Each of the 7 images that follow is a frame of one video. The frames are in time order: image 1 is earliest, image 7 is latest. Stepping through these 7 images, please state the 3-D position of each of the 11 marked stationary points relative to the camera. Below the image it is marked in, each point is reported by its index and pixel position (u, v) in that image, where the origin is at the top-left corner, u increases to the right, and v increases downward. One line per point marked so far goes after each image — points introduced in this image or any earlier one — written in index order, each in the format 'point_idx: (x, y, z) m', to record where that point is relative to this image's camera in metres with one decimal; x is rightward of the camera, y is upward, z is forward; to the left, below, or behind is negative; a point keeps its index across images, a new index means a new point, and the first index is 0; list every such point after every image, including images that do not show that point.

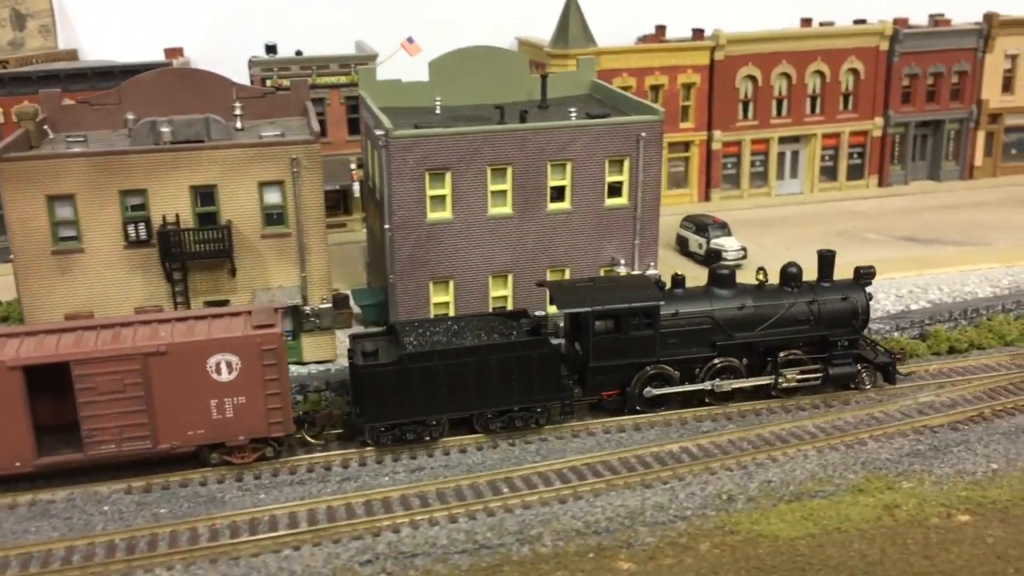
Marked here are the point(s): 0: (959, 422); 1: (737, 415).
0: (+7.6, -2.3, +16.6) m
1: (+4.0, -2.2, +17.2) m
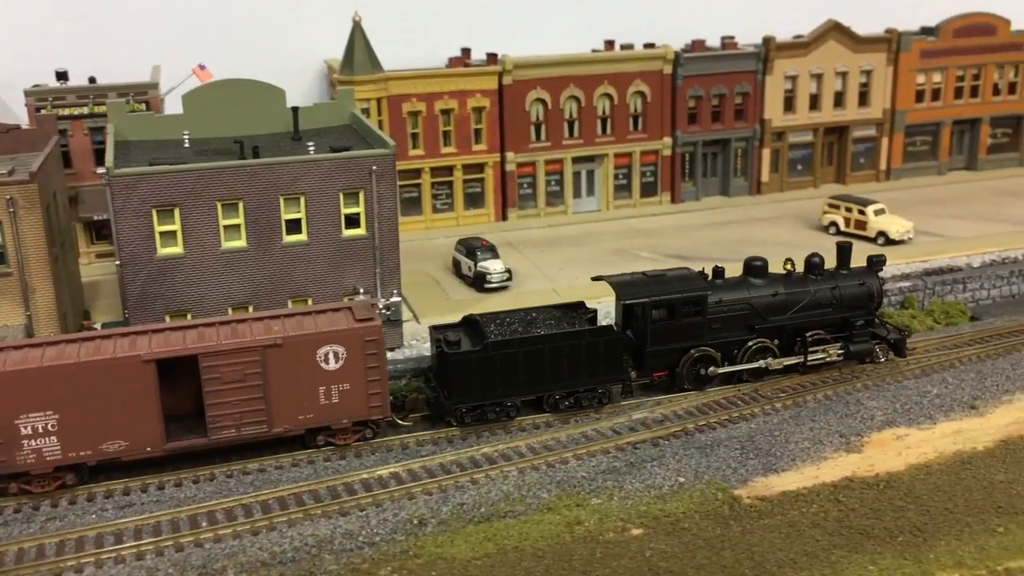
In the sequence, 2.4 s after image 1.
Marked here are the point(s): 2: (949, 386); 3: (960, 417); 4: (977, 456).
0: (+2.7, -2.7, +17.6) m
1: (-1.0, -2.7, +17.9) m
2: (+8.7, -2.0, +19.5) m
3: (+8.5, -2.4, +18.6) m
4: (+8.1, -2.9, +17.0) m
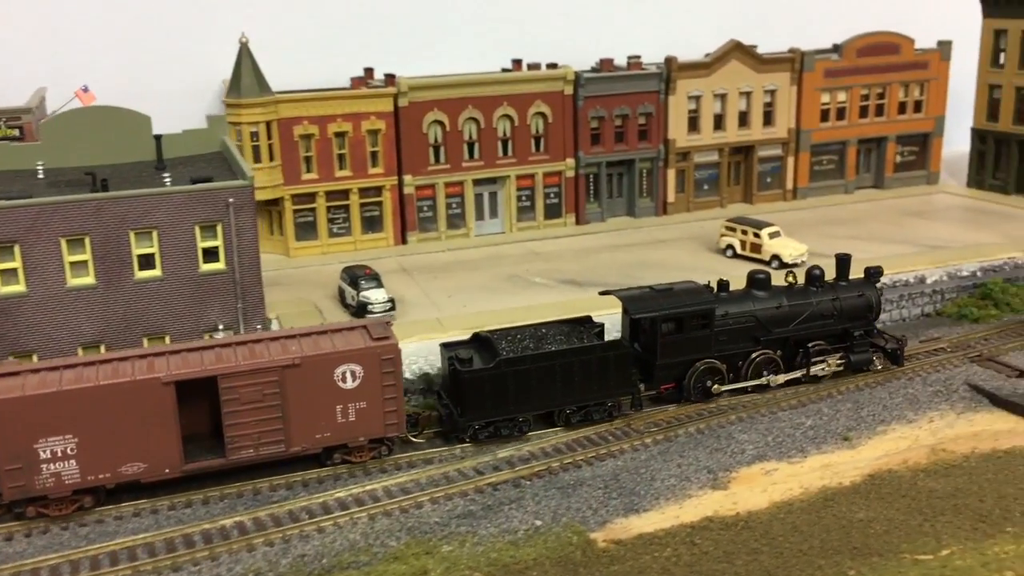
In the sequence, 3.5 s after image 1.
0: (+0.2, -3.3, +17.1) m
1: (-3.5, -3.4, +17.3) m
2: (+6.1, -2.5, +19.2) m
3: (+6.0, -3.0, +18.3) m
4: (+5.6, -3.5, +16.7) m
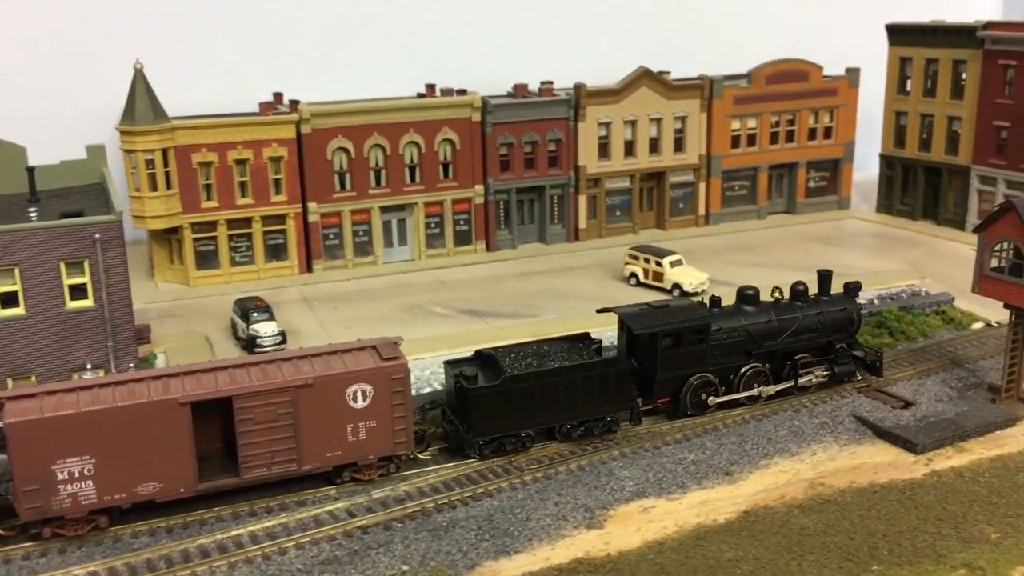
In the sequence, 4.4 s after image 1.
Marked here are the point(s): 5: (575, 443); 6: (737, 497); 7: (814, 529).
0: (-2.0, -4.0, +16.7) m
1: (-5.7, -4.1, +16.7) m
2: (+3.8, -3.2, +19.1) m
3: (+3.7, -3.7, +18.2) m
4: (+3.4, -4.1, +16.6) m
5: (+1.2, -3.1, +19.4) m
6: (+4.1, -3.8, +17.8) m
7: (+5.1, -4.0, +16.4) m
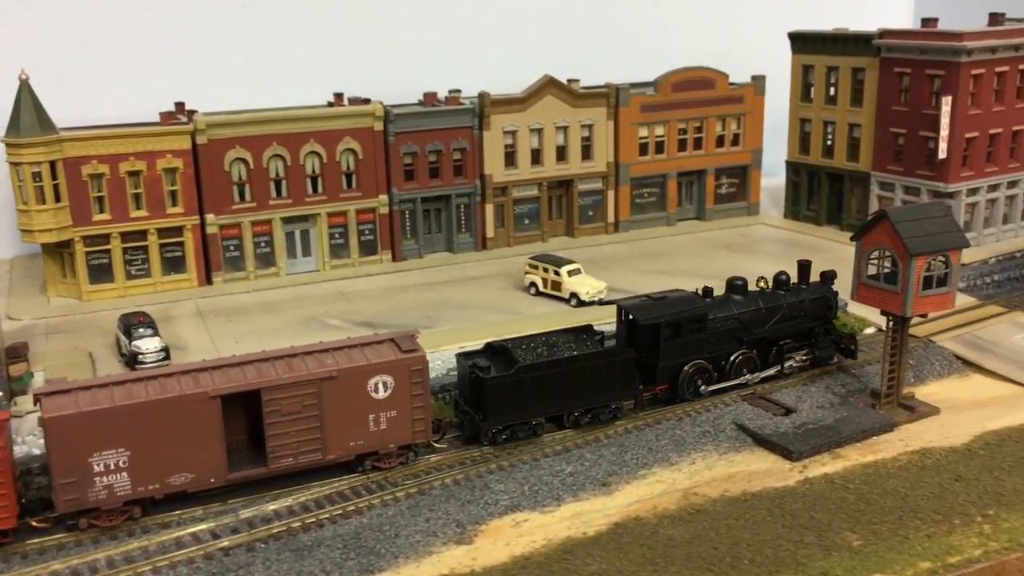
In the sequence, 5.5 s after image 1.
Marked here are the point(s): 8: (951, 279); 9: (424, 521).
0: (-4.3, -4.2, +16.5) m
1: (-7.9, -4.4, +16.3) m
2: (+1.5, -3.4, +19.1) m
3: (+1.4, -3.9, +18.1) m
4: (+1.2, -4.3, +16.5) m
5: (-1.1, -3.3, +19.2) m
6: (+1.8, -4.0, +17.7) m
7: (+2.8, -4.2, +16.4) m
8: (+8.9, +0.2, +19.8) m
9: (-1.6, -4.1, +17.1) m
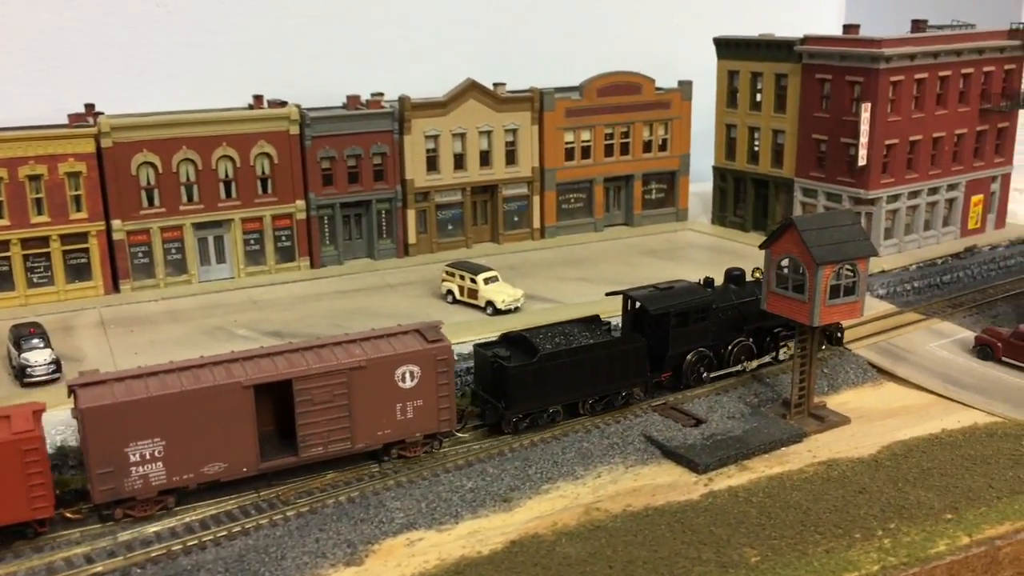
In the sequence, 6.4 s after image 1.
0: (-6.0, -4.4, +15.7) m
1: (-9.7, -4.6, +15.4) m
2: (-0.4, -3.6, +18.6) m
3: (-0.4, -4.1, +17.6) m
4: (-0.6, -4.5, +16.0) m
5: (-3.1, -3.5, +18.6) m
6: (0.0, -4.2, +17.2) m
7: (+1.0, -4.4, +16.0) m
8: (+7.0, 0.0, +19.7) m
9: (-3.4, -4.3, +16.5) m
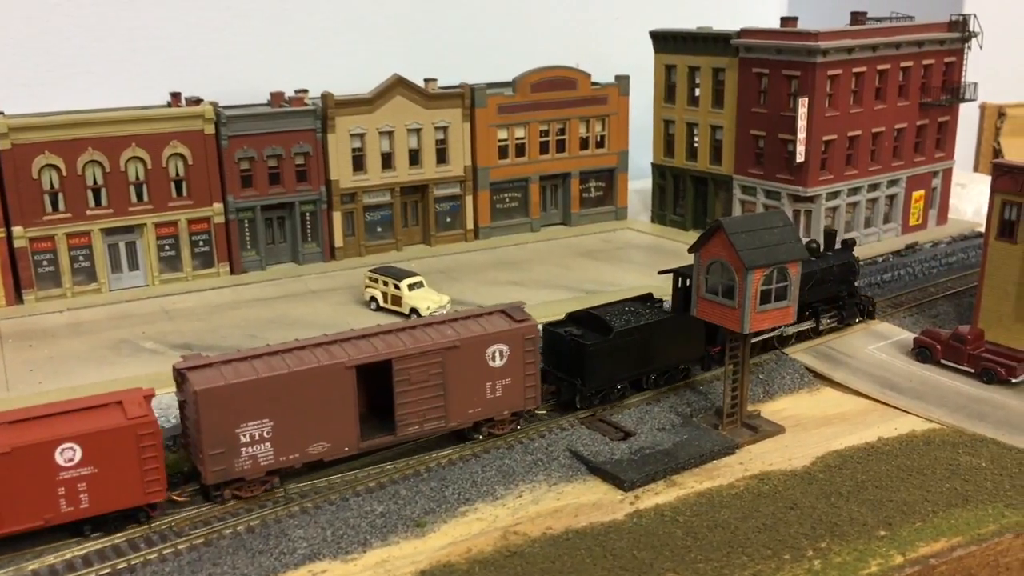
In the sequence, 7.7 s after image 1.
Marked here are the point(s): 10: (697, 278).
0: (-7.4, -4.7, +14.3) m
1: (-11.1, -4.9, +13.9) m
2: (-2.0, -3.8, +17.4) m
3: (-1.9, -4.2, +16.5) m
4: (-2.0, -4.7, +14.8) m
5: (-4.6, -3.7, +17.4) m
6: (-1.5, -4.4, +16.1) m
7: (-0.4, -4.6, +14.9) m
8: (+5.4, -0.1, +18.8) m
9: (-4.8, -4.5, +15.2) m
10: (+3.7, +0.2, +19.4) m
